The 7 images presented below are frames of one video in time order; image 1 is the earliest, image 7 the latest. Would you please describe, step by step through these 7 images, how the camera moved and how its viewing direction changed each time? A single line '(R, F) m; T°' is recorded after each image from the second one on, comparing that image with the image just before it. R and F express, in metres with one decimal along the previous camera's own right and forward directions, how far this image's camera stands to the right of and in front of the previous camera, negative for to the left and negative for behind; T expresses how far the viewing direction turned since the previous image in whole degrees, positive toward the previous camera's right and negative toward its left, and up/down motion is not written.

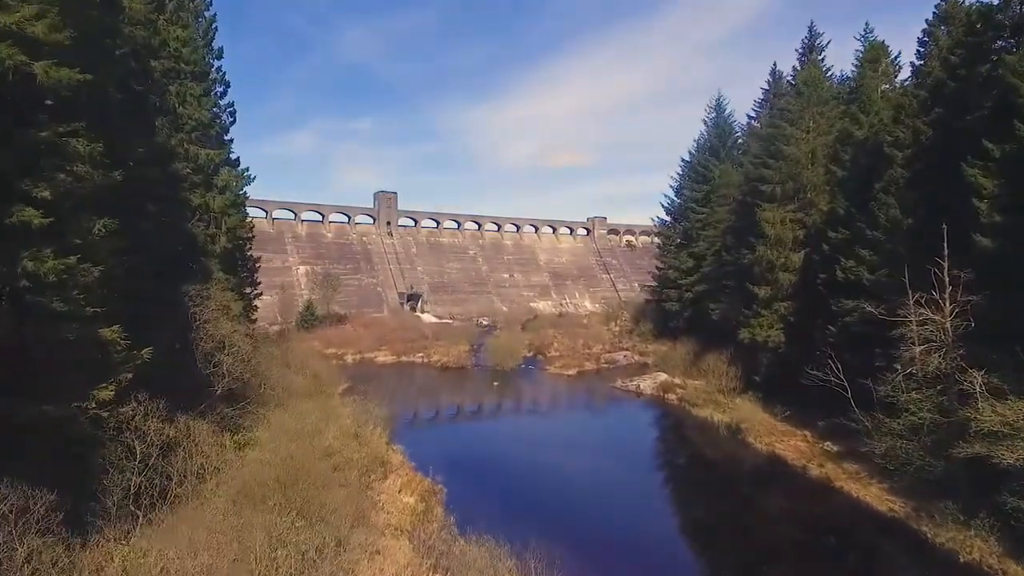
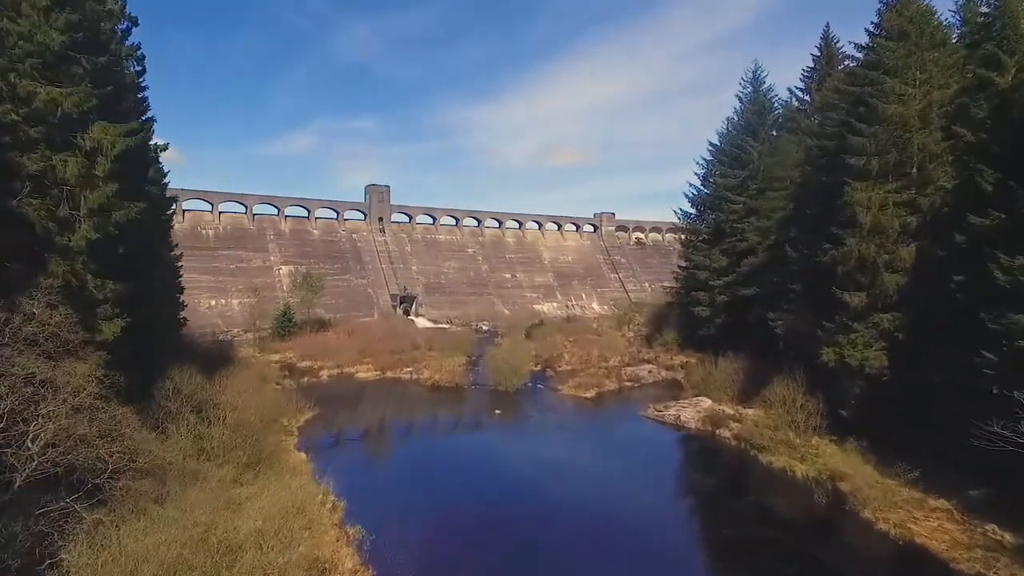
(-0.2, +5.7) m; 0°
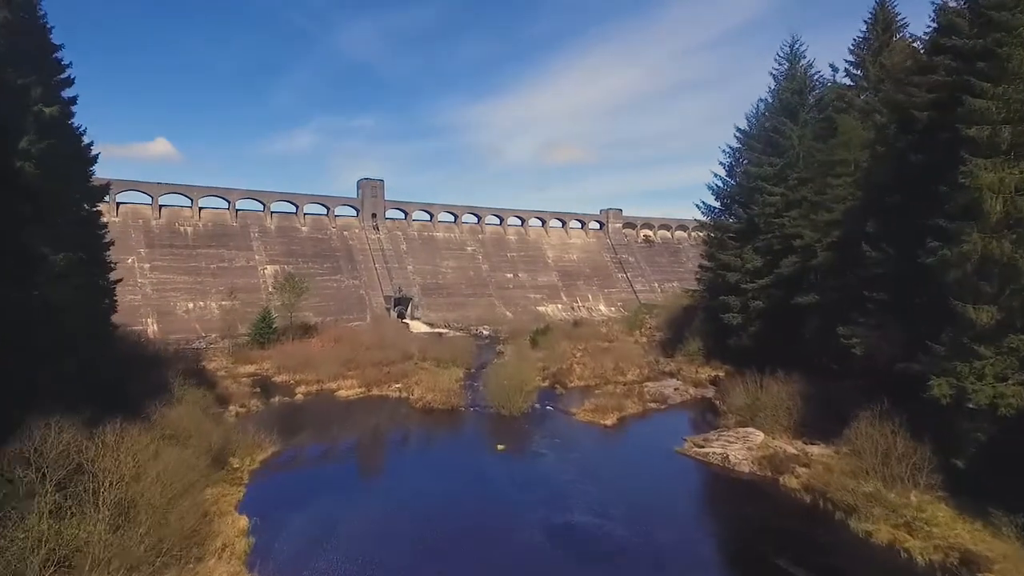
(-0.2, +4.3) m; 0°
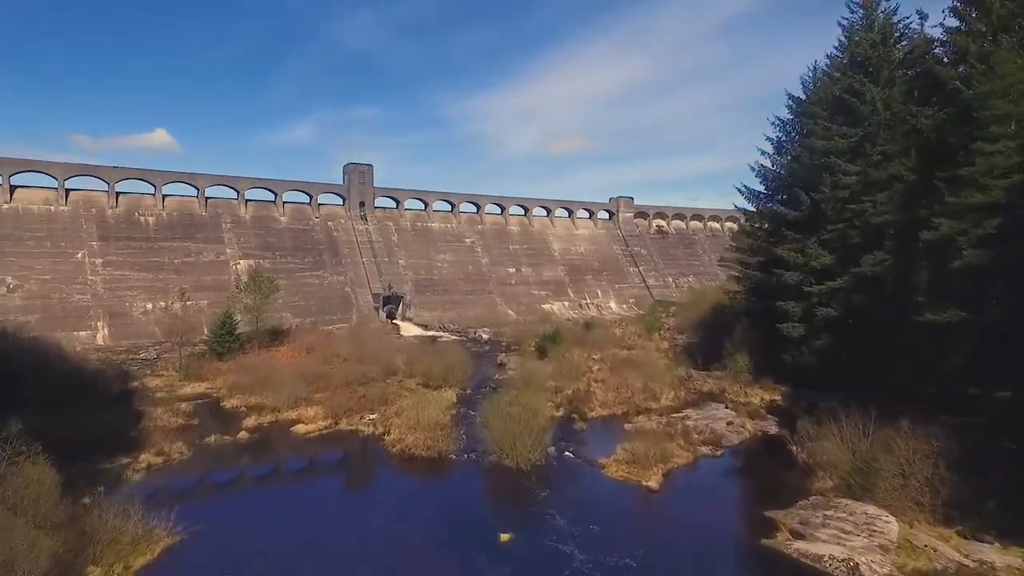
(-0.2, +6.2) m; 0°
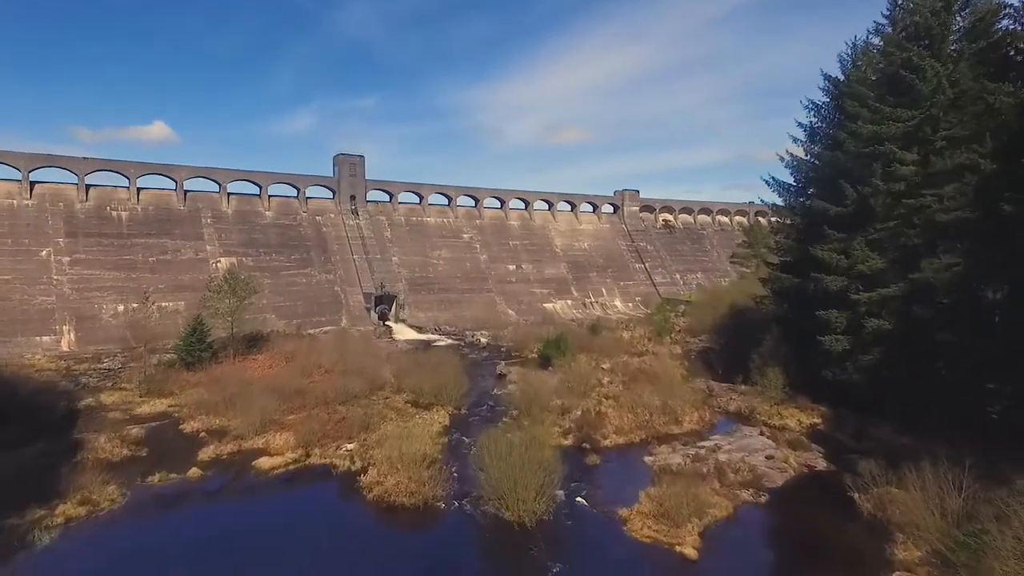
(0.0, +3.3) m; 0°
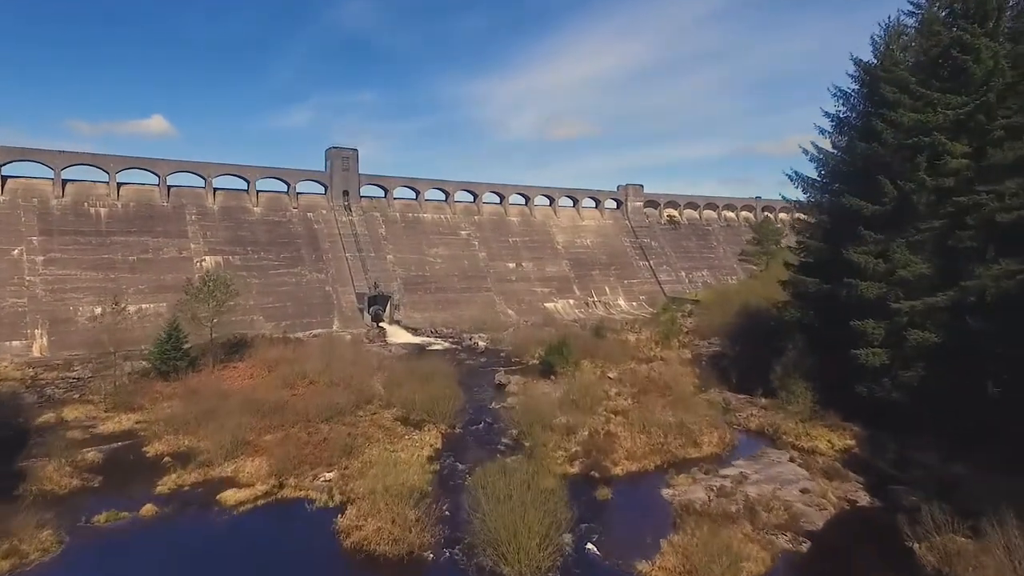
(0.0, +2.3) m; 0°
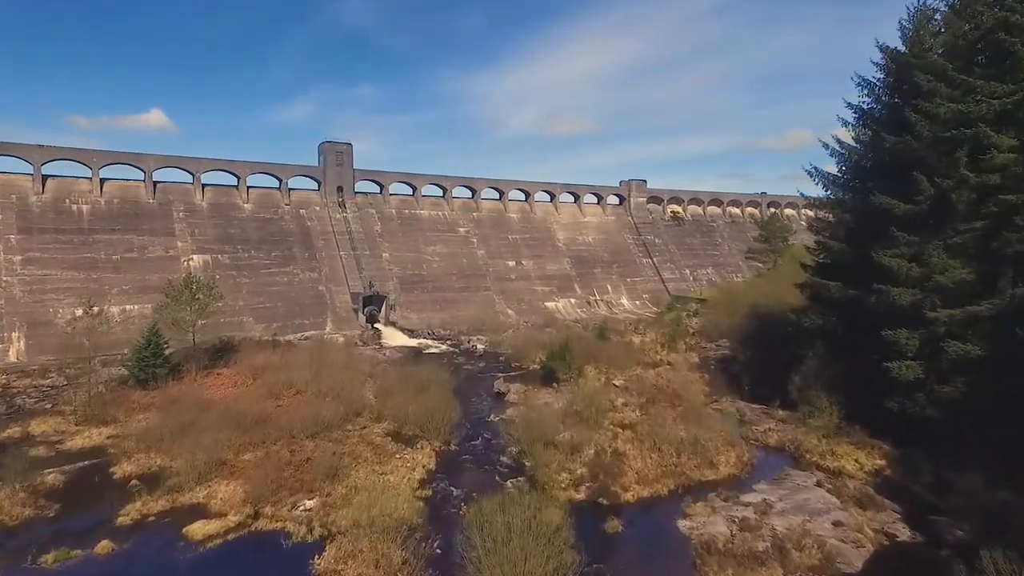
(0.0, +1.7) m; 0°
